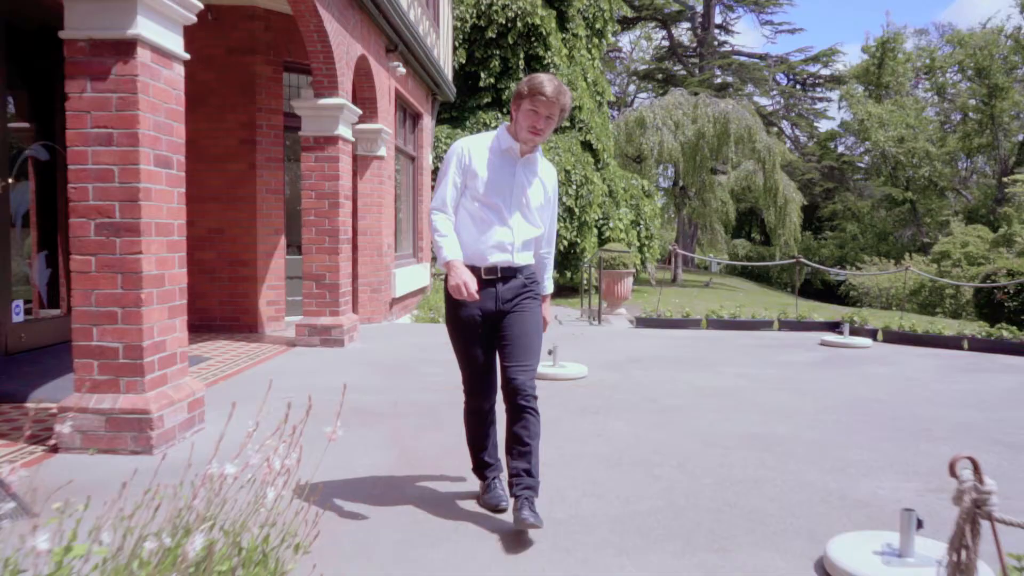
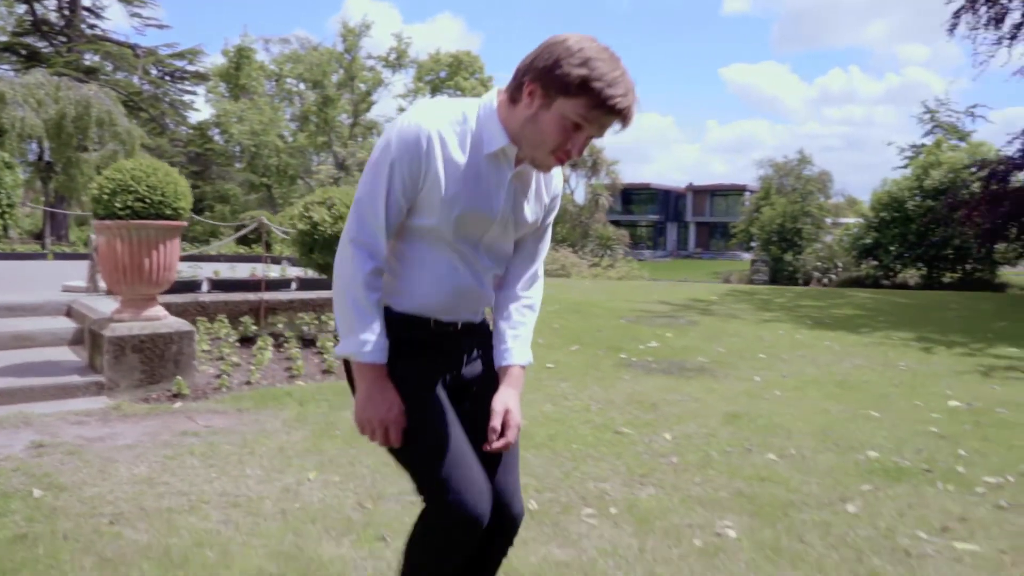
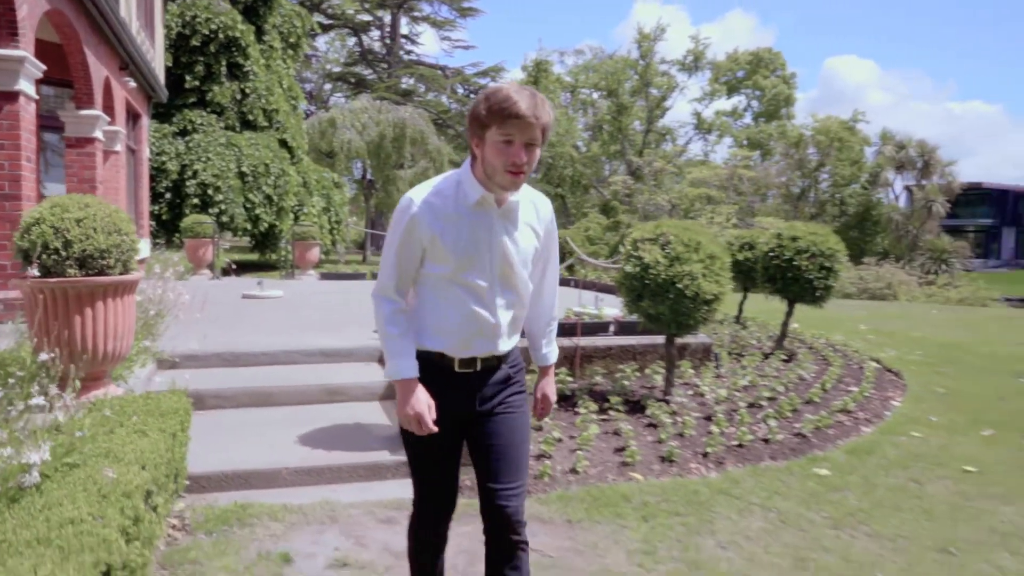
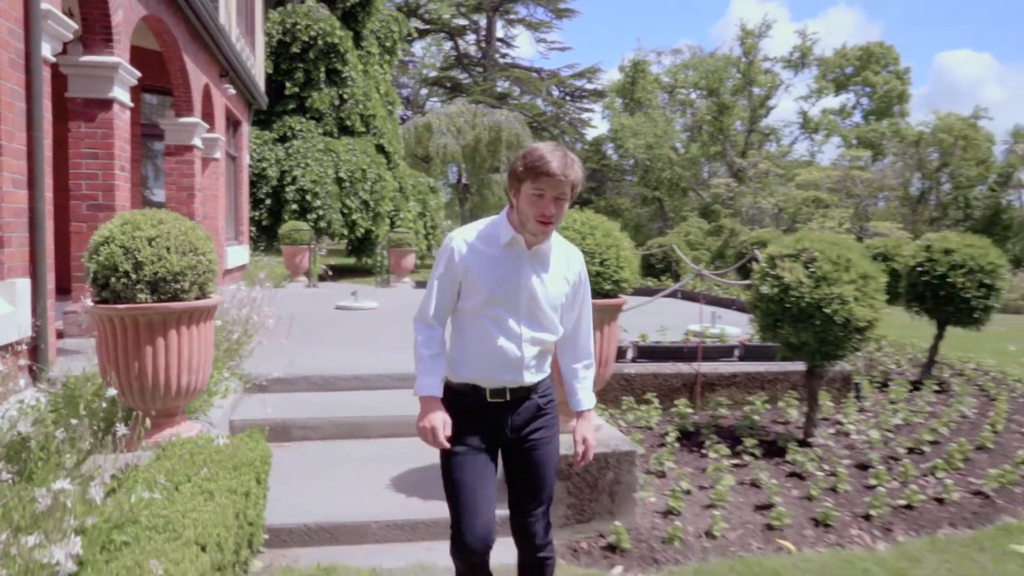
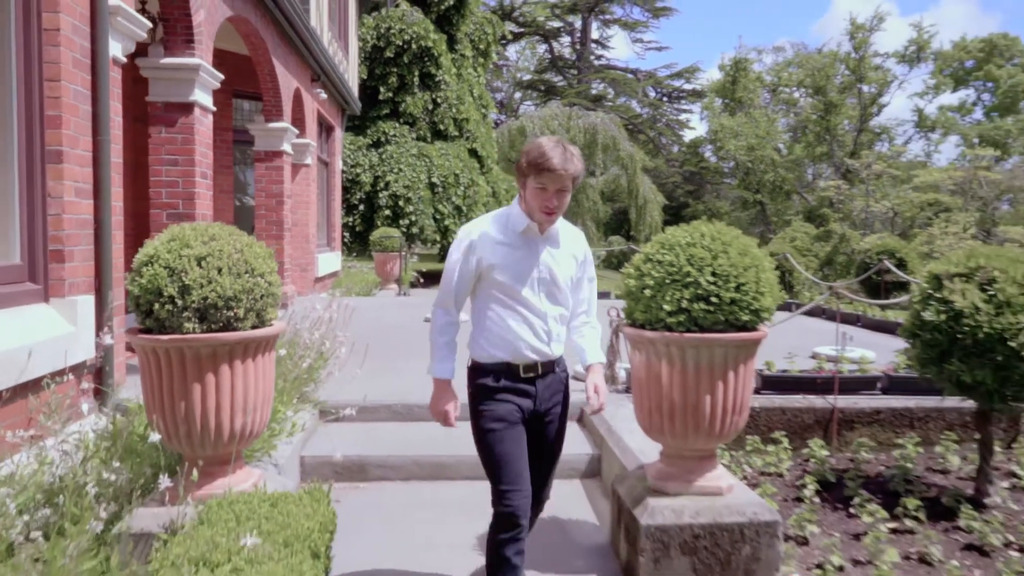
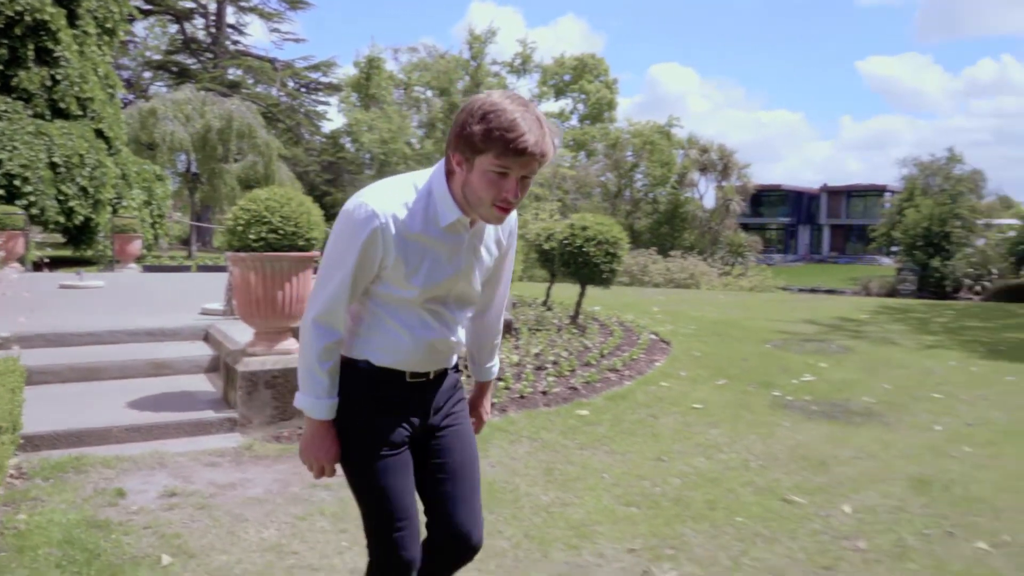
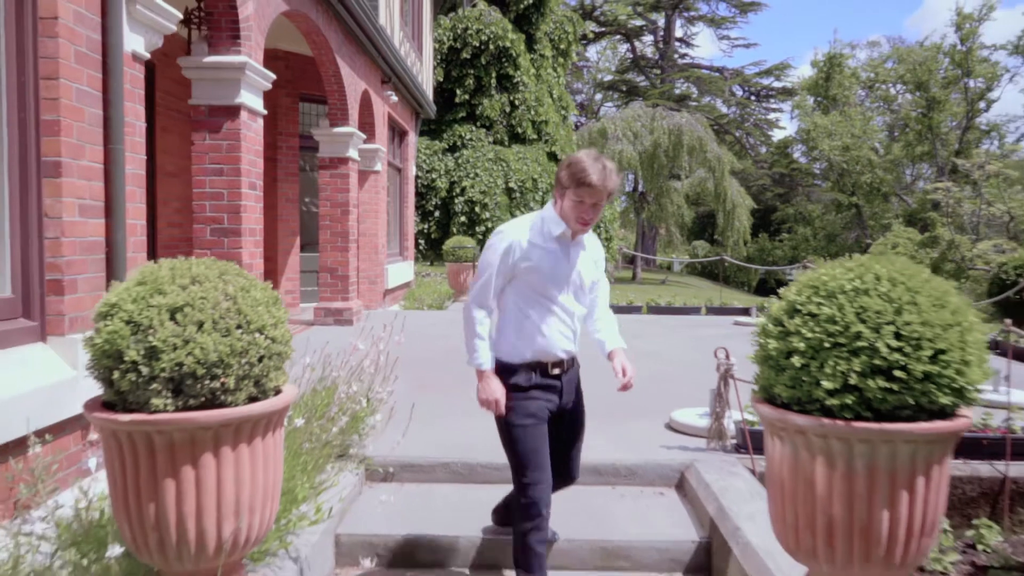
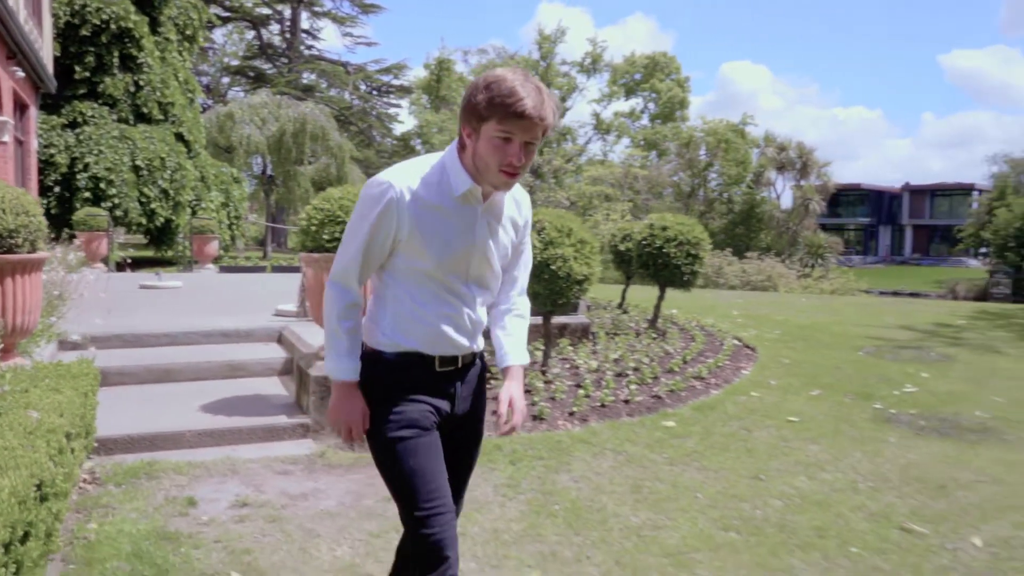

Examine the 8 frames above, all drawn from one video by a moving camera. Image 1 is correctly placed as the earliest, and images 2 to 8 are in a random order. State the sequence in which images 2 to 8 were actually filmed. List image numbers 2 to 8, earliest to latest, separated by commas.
7, 5, 4, 3, 8, 6, 2
